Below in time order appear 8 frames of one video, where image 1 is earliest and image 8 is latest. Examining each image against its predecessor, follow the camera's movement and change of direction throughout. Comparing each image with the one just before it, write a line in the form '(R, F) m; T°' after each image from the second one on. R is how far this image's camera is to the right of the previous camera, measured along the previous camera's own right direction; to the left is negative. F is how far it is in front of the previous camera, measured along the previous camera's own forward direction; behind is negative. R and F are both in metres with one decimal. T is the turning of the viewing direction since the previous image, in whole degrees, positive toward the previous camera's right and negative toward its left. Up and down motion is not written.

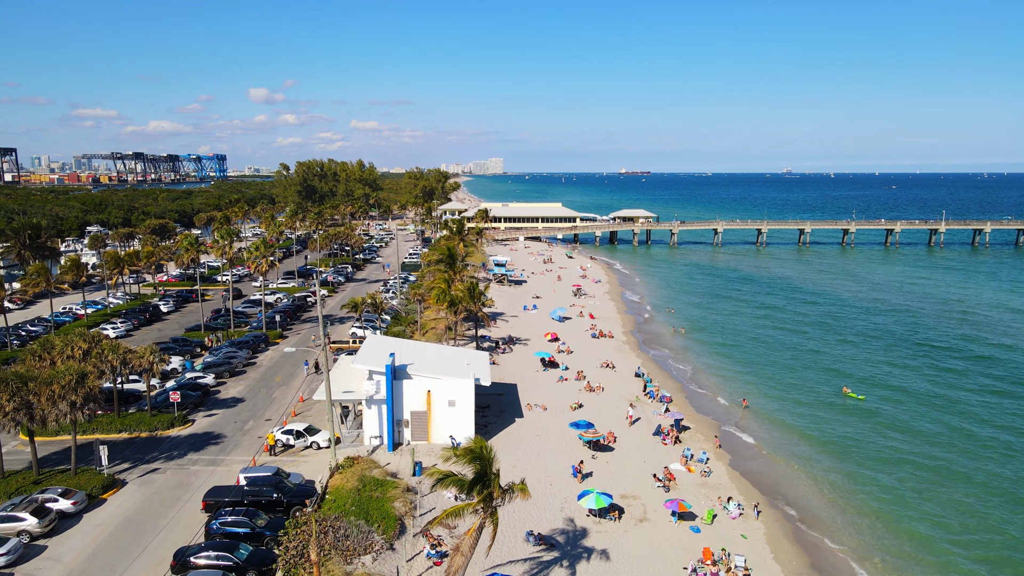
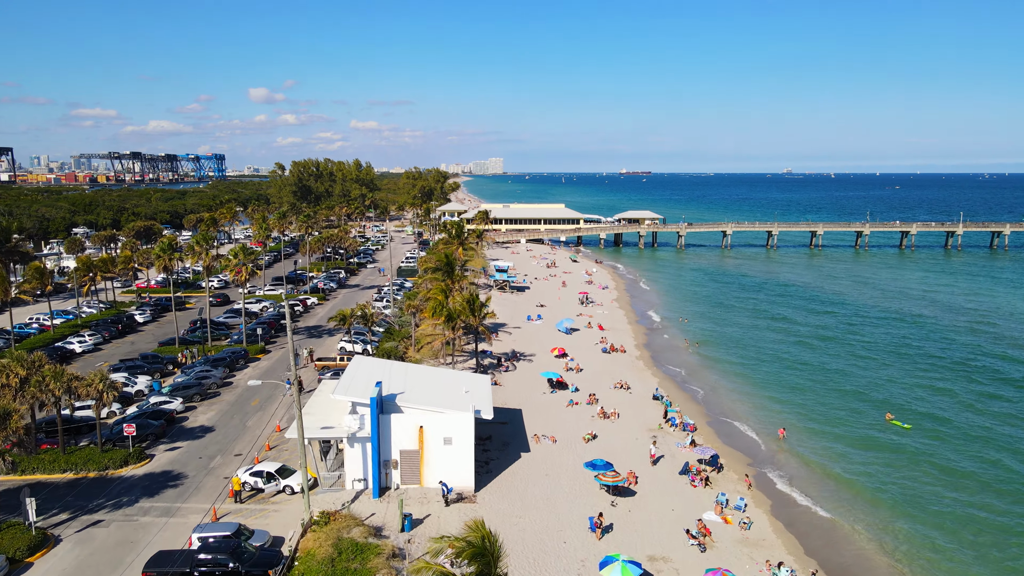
(-0.2, +4.5) m; 0°
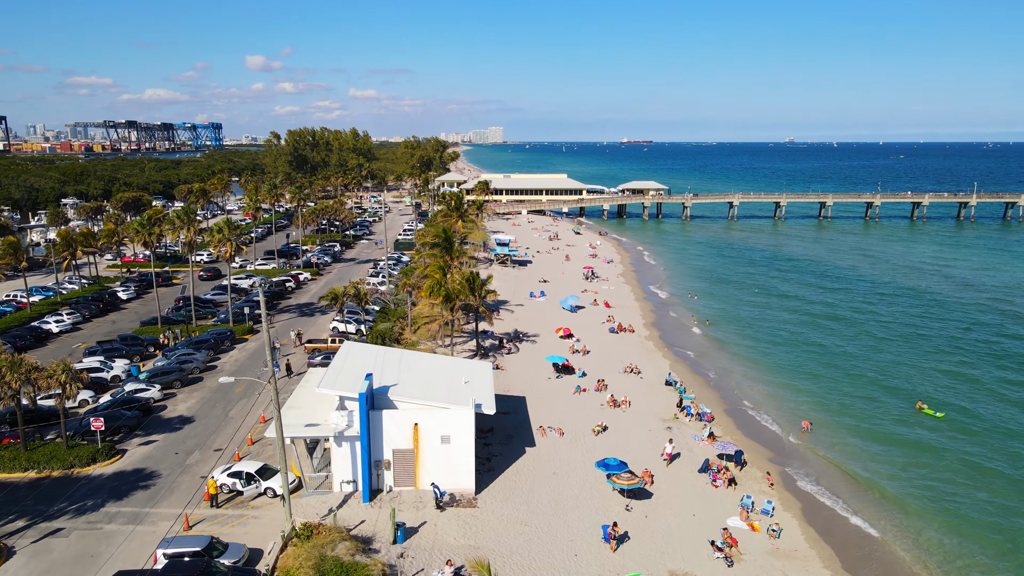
(-0.1, +2.8) m; 0°
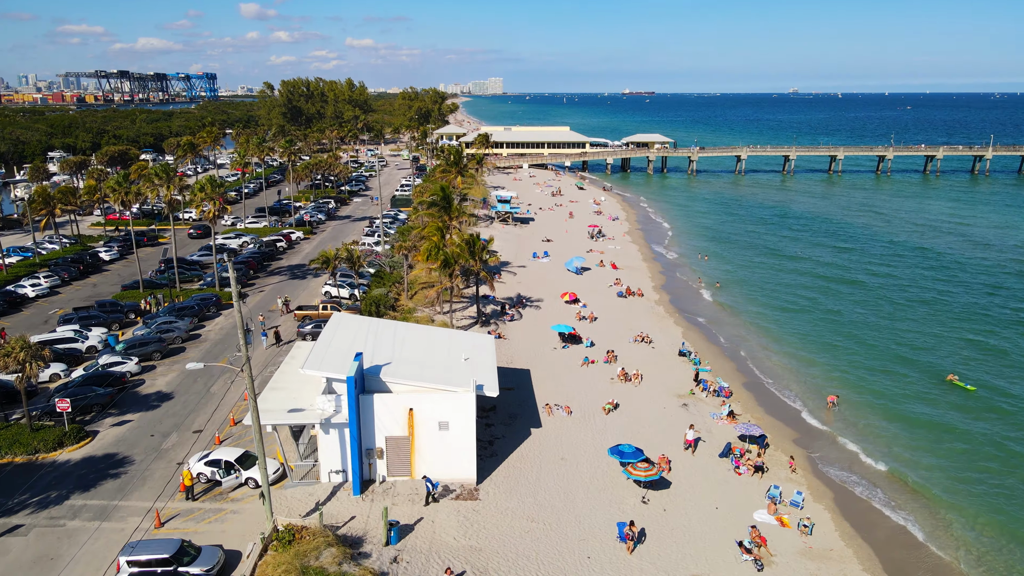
(-0.2, +2.6) m; 0°
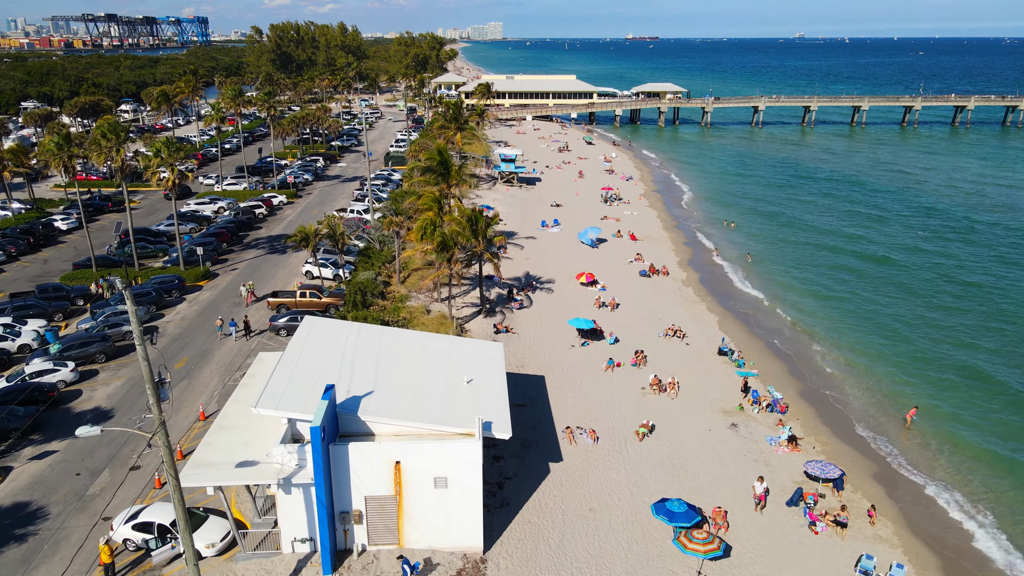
(-0.4, +5.5) m; 0°
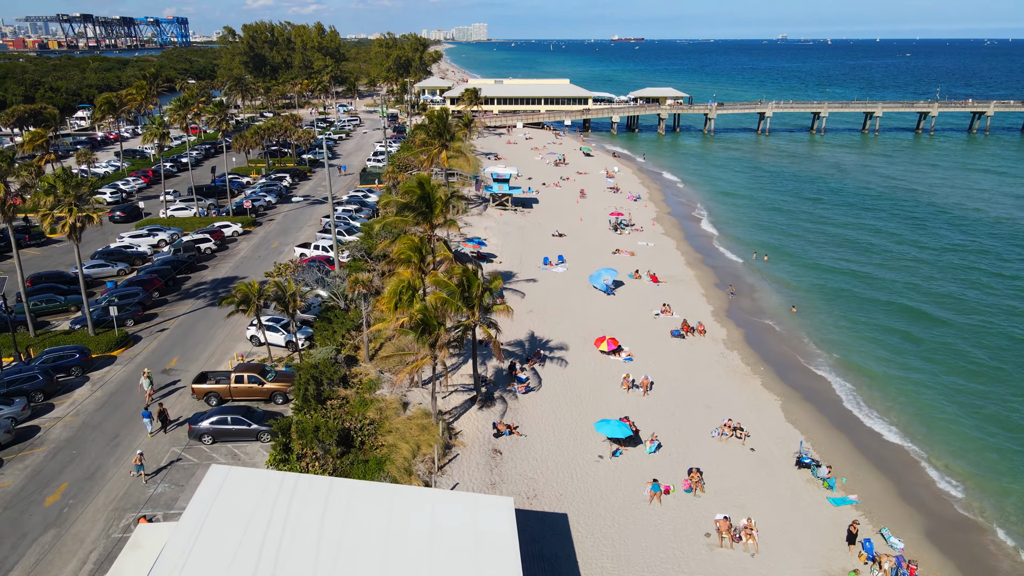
(-0.6, +7.8) m; +1°
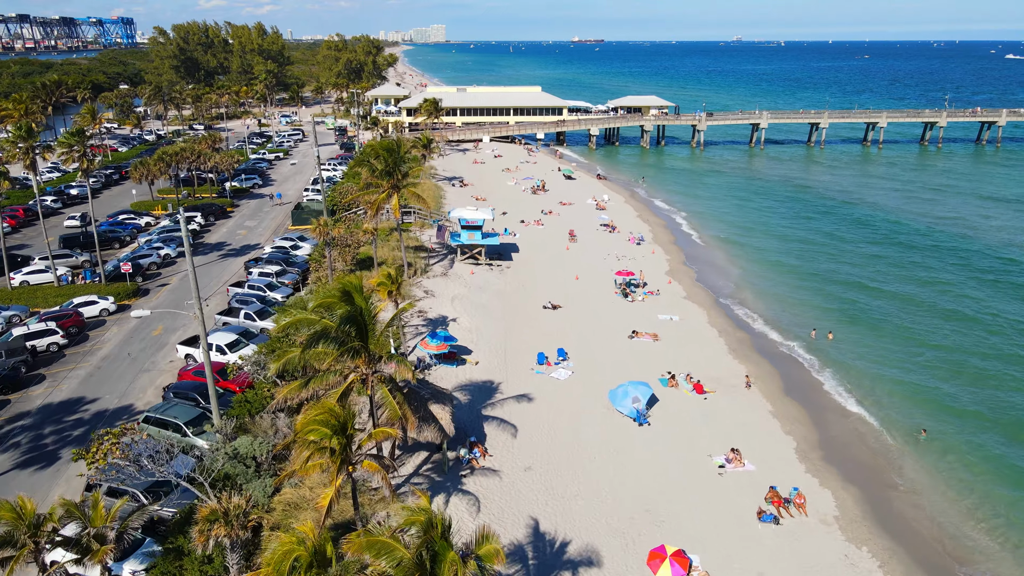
(-0.7, +12.1) m; +3°
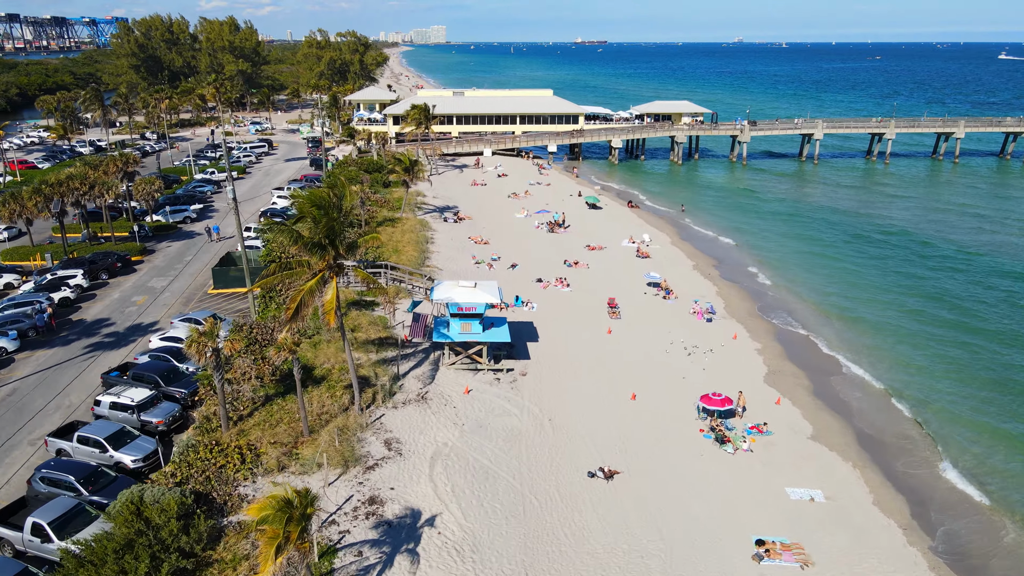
(-0.6, +14.5) m; 0°
